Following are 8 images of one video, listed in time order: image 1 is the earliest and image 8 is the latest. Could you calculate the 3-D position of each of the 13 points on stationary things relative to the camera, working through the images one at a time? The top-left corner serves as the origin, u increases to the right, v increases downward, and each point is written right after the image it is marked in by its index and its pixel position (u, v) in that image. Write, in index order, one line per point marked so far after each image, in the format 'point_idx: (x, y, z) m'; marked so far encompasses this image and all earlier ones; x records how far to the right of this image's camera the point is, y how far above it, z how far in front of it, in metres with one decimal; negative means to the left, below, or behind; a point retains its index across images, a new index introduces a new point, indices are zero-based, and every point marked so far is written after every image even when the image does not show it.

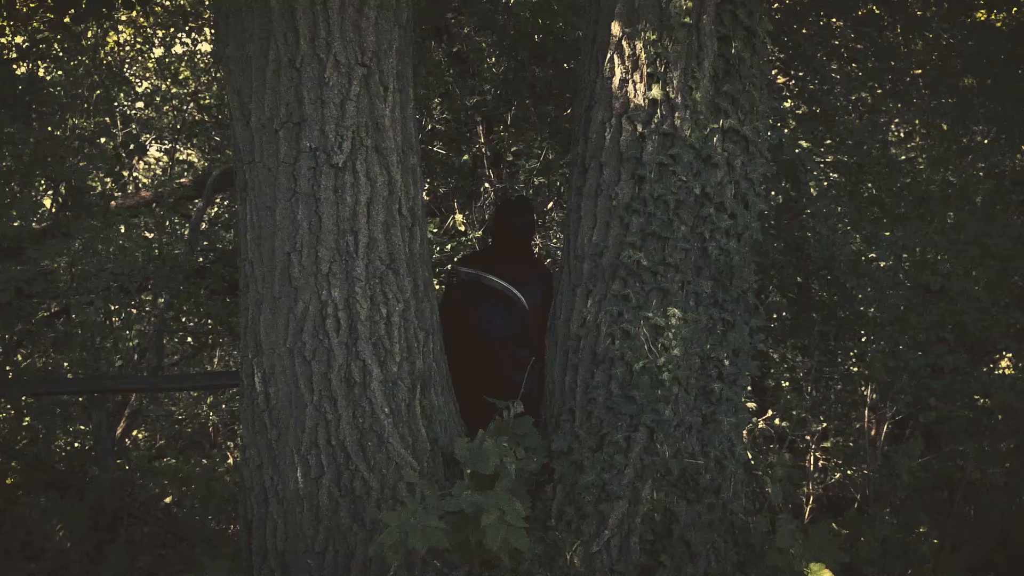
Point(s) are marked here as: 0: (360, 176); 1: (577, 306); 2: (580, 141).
0: (-0.4, +0.3, +4.1) m
1: (+0.2, -0.1, +4.2) m
2: (+0.2, +0.4, +4.2) m
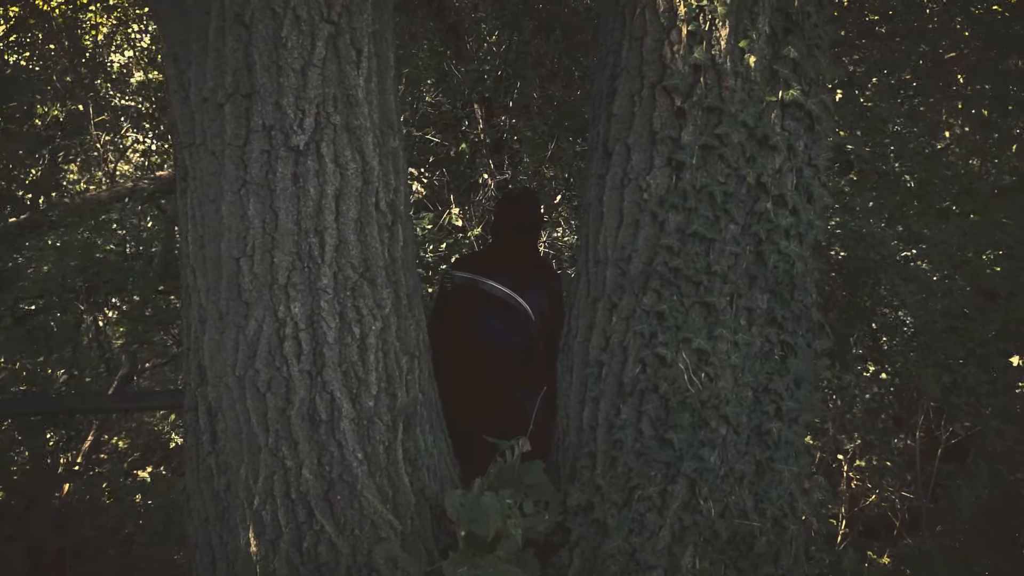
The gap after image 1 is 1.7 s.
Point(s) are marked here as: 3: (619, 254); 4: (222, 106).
0: (-0.4, +0.3, +3.2) m
1: (+0.2, -0.1, +3.3) m
2: (+0.2, +0.4, +3.4) m
3: (+0.3, +0.1, +3.3) m
4: (-0.7, +0.4, +3.2) m
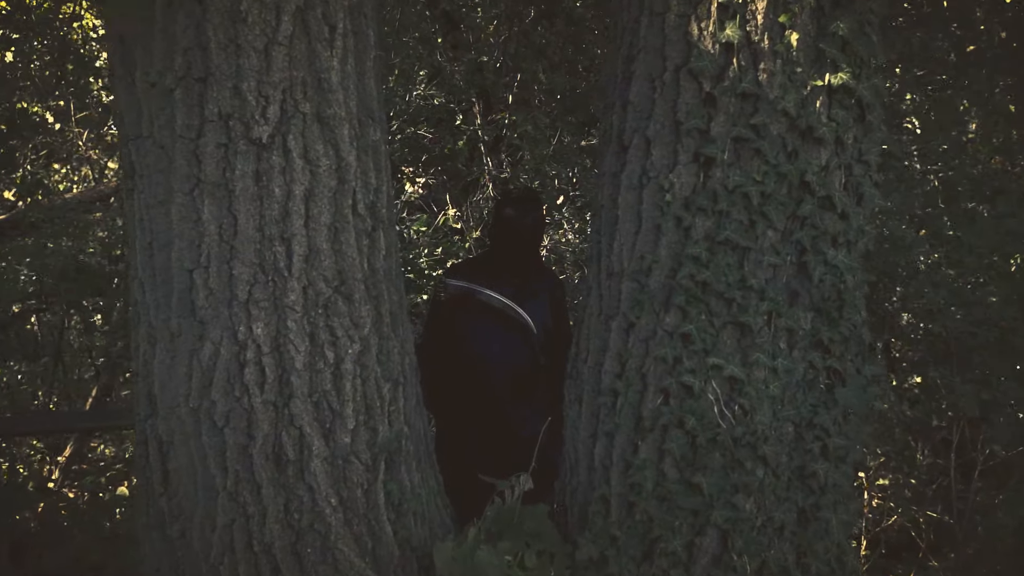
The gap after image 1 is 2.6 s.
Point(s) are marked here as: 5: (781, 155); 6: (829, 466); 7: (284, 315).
0: (-0.4, +0.3, +2.8) m
1: (+0.2, -0.1, +2.9) m
2: (+0.2, +0.4, +2.9) m
3: (+0.3, 0.0, +2.8) m
4: (-0.7, +0.4, +2.7) m
5: (+0.5, +0.3, +2.7) m
6: (+0.6, -0.4, +2.8) m
7: (-0.5, -0.1, +2.8) m
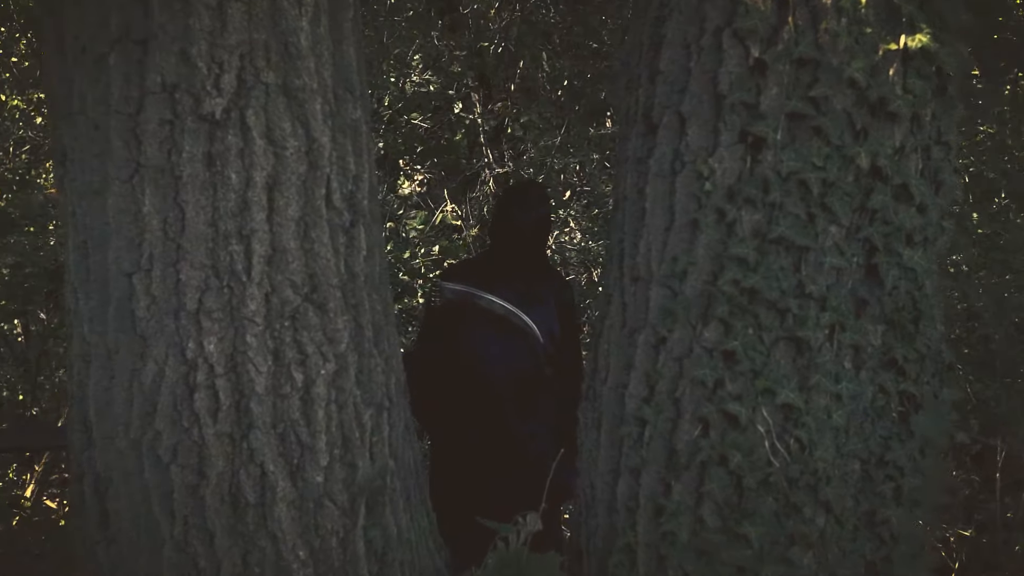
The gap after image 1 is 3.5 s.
0: (-0.4, +0.2, +2.3) m
1: (+0.2, -0.1, +2.4) m
2: (+0.2, +0.4, +2.5) m
3: (+0.3, 0.0, +2.3) m
4: (-0.7, +0.4, +2.3) m
5: (+0.5, +0.2, +2.2) m
6: (+0.6, -0.4, +2.3) m
7: (-0.4, -0.1, +2.3) m
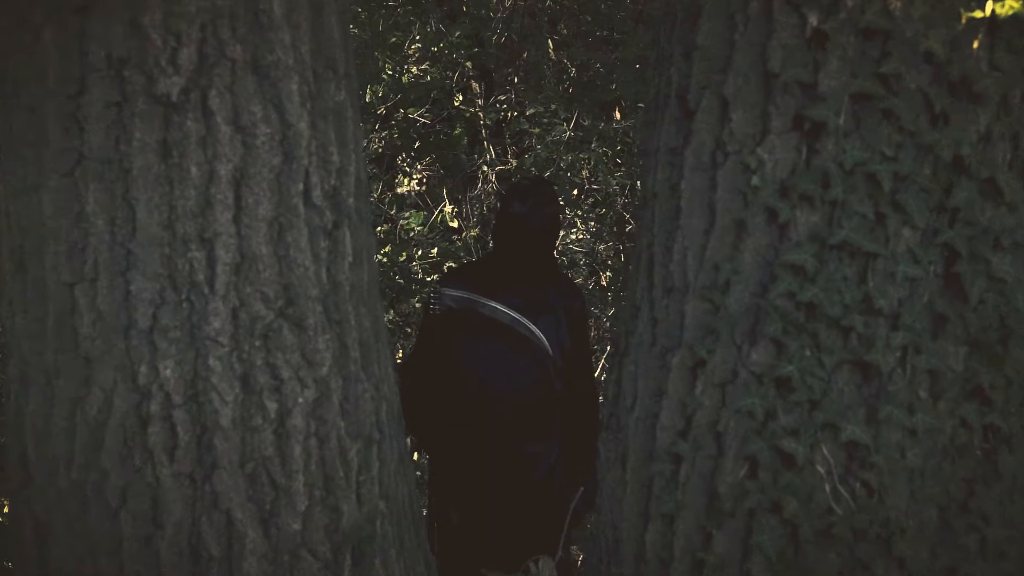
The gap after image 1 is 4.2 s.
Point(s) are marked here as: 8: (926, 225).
0: (-0.4, +0.2, +1.9) m
1: (+0.2, -0.2, +2.0) m
2: (+0.2, +0.4, +2.1) m
3: (+0.3, 0.0, +2.0) m
4: (-0.7, +0.4, +1.9) m
5: (+0.6, +0.2, +1.9) m
6: (+0.7, -0.4, +1.9) m
7: (-0.4, -0.1, +1.9) m
8: (+0.6, +0.1, +1.9) m
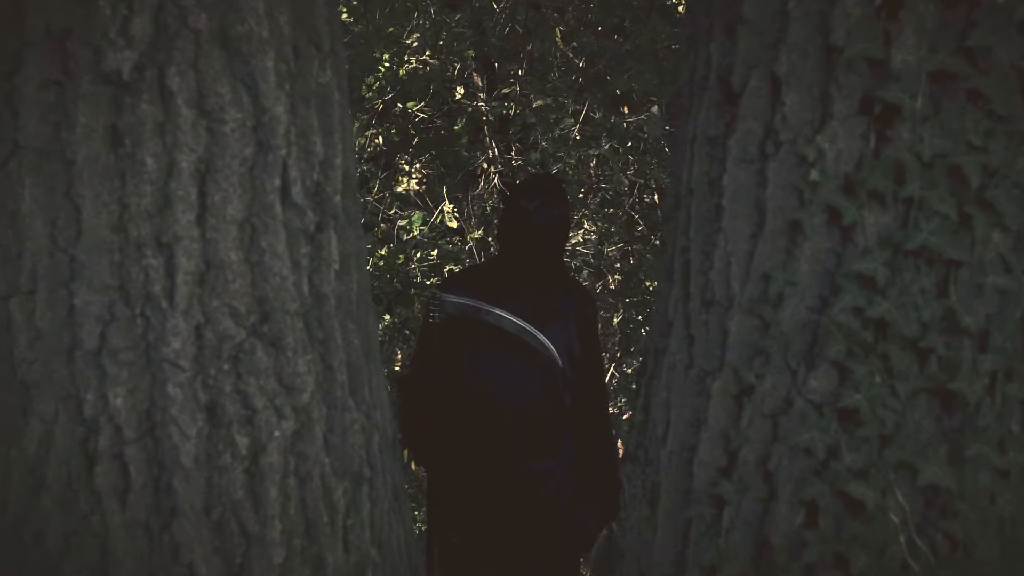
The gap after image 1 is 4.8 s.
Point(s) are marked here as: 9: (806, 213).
0: (-0.4, +0.2, +1.6) m
1: (+0.3, -0.2, +1.7) m
2: (+0.3, +0.3, +1.8) m
3: (+0.3, 0.0, +1.7) m
4: (-0.6, +0.3, +1.6) m
5: (+0.6, +0.2, +1.6) m
6: (+0.7, -0.4, +1.6) m
7: (-0.4, -0.1, +1.6) m
8: (+0.6, +0.1, +1.6) m
9: (+0.4, +0.1, +1.6) m
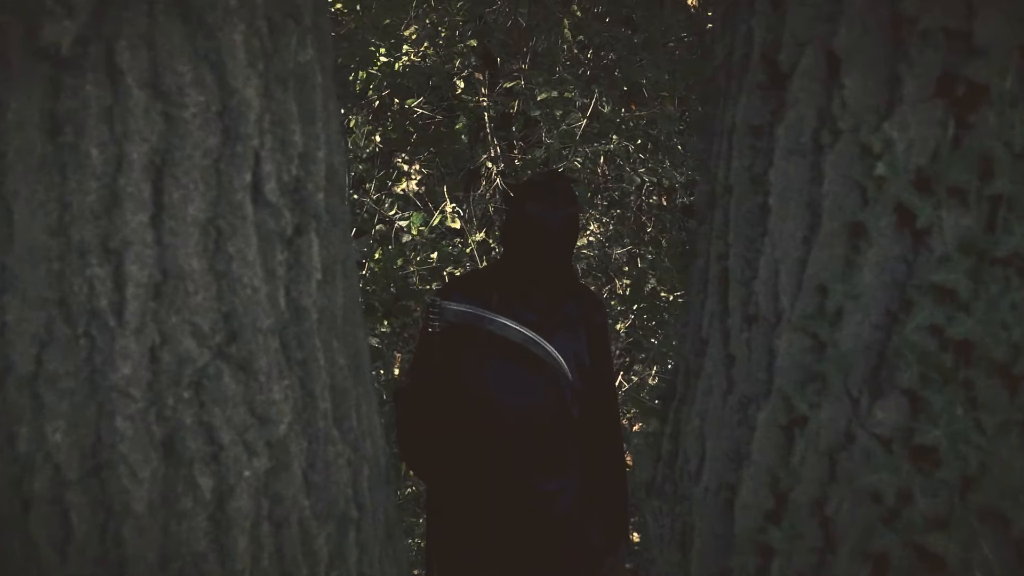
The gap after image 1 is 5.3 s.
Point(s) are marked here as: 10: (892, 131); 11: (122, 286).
0: (-0.4, +0.2, +1.4) m
1: (+0.3, -0.2, +1.5) m
2: (+0.3, +0.3, +1.5) m
3: (+0.3, 0.0, +1.4) m
4: (-0.6, +0.3, +1.4) m
5: (+0.6, +0.2, +1.3) m
6: (+0.7, -0.4, +1.4) m
7: (-0.4, -0.1, +1.4) m
8: (+0.6, +0.1, +1.3) m
9: (+0.4, +0.1, +1.4) m
10: (+0.4, +0.2, +1.4) m
11: (-0.4, 0.0, +1.4) m
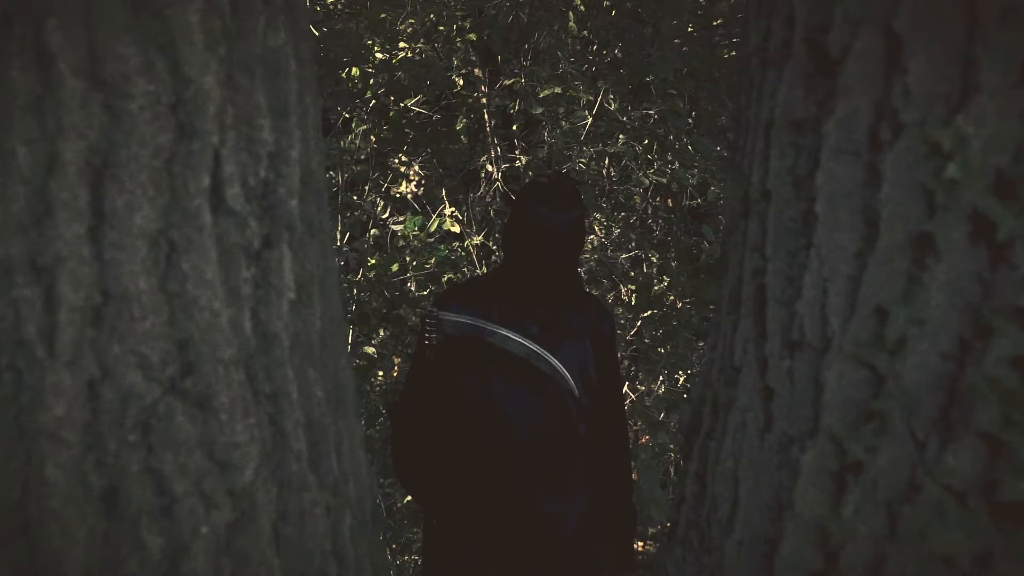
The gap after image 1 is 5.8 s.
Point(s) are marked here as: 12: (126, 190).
0: (-0.4, +0.2, +1.2) m
1: (+0.3, -0.2, +1.3) m
2: (+0.3, +0.3, +1.3) m
3: (+0.3, 0.0, +1.2) m
4: (-0.6, +0.3, +1.1) m
5: (+0.6, +0.2, +1.1) m
6: (+0.7, -0.4, +1.2) m
7: (-0.4, -0.1, +1.2) m
8: (+0.6, 0.0, +1.1) m
9: (+0.4, +0.1, +1.2) m
10: (+0.4, +0.1, +1.2) m
11: (-0.4, 0.0, +1.2) m
12: (-0.3, +0.1, +1.2) m
